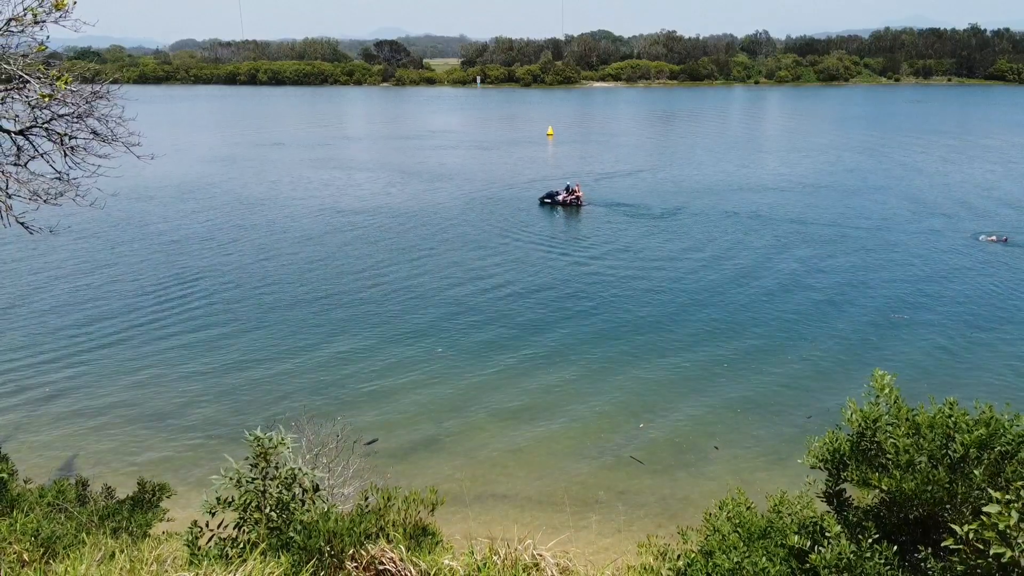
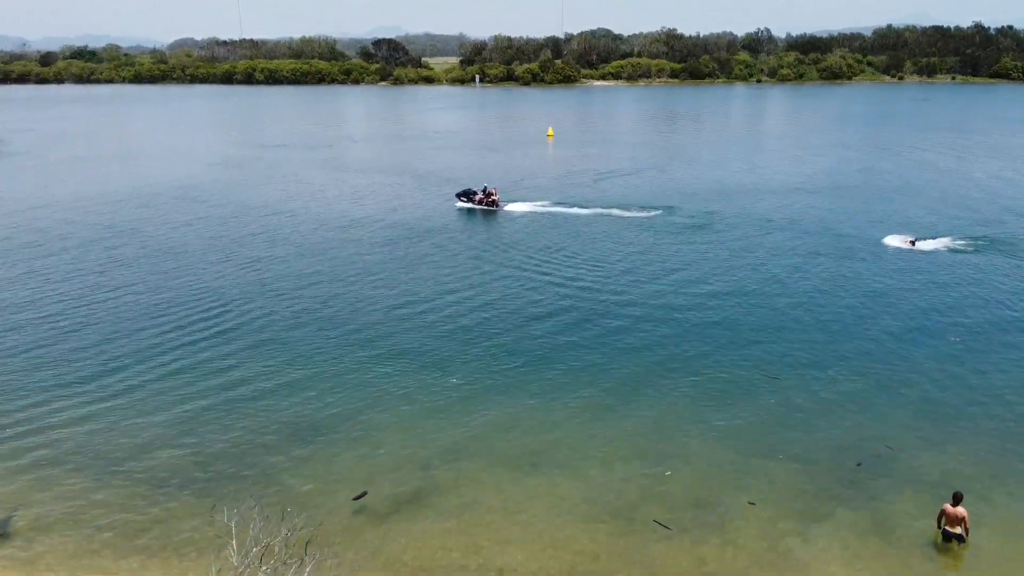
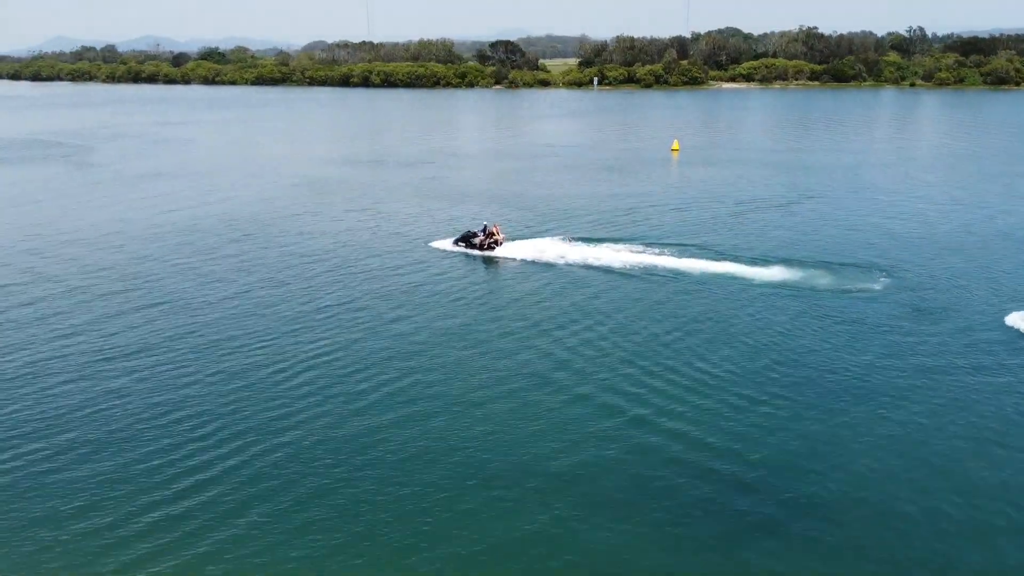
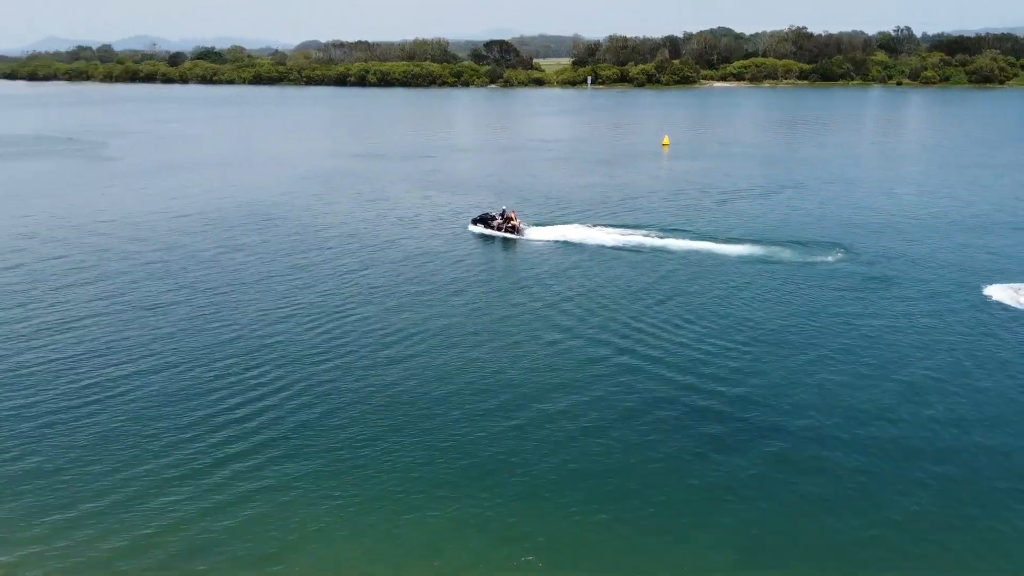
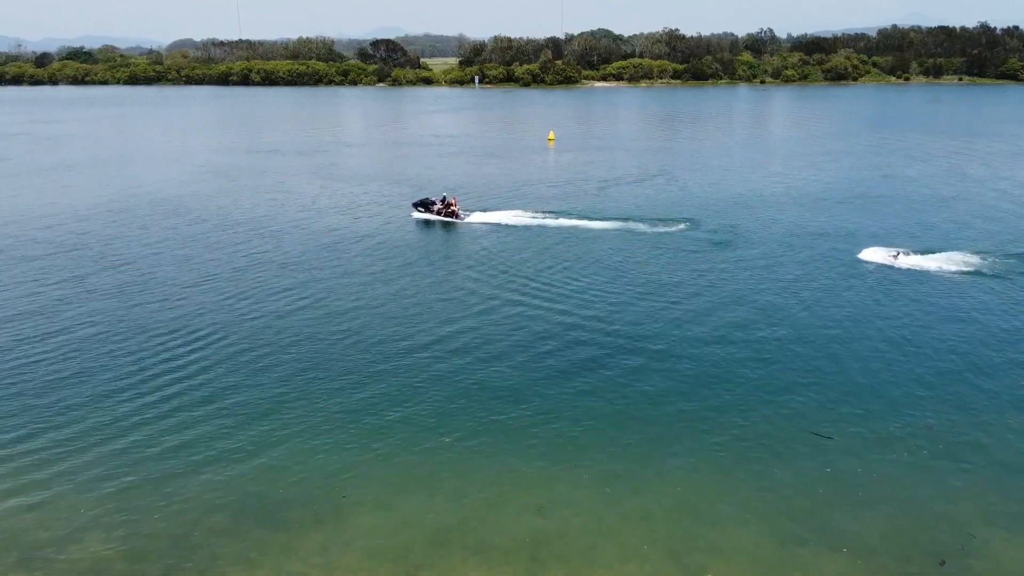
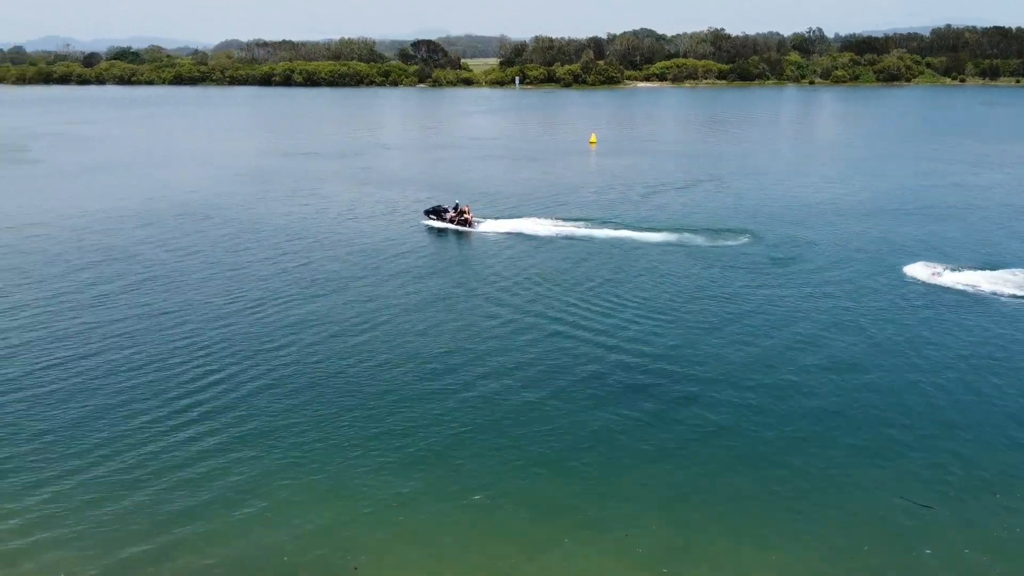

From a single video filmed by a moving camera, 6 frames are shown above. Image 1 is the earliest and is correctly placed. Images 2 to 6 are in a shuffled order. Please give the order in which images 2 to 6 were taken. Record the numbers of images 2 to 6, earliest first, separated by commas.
2, 5, 6, 4, 3
